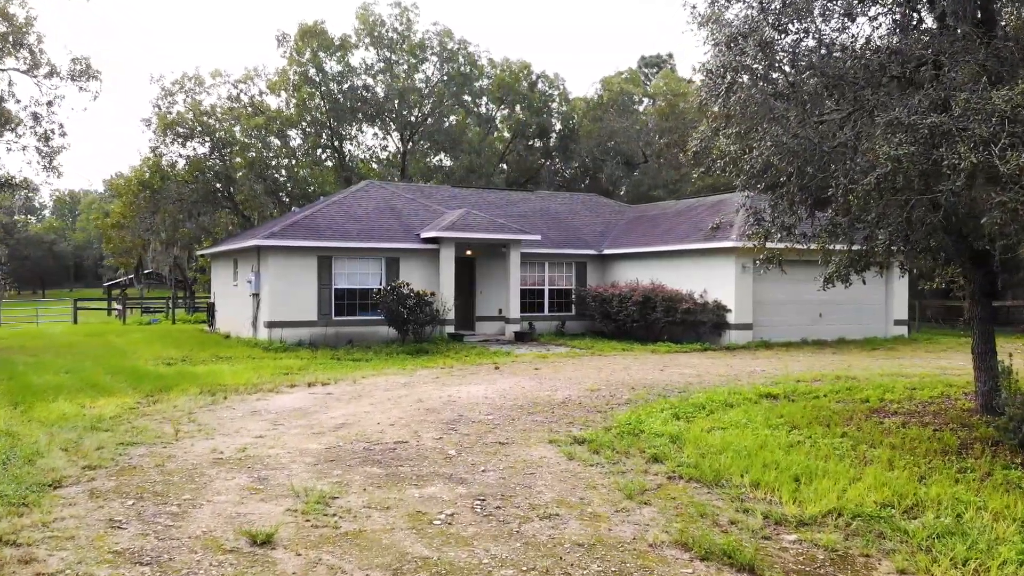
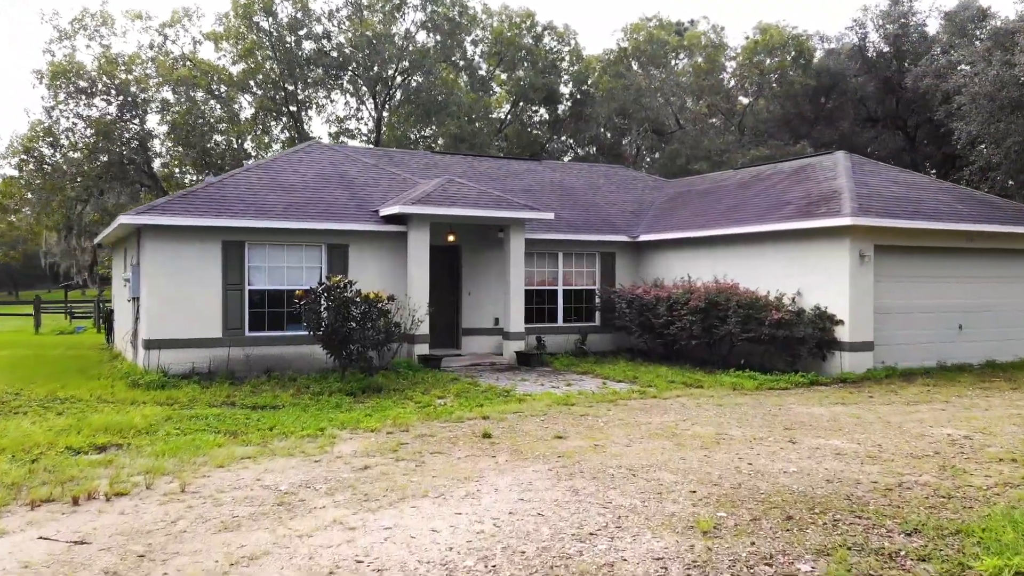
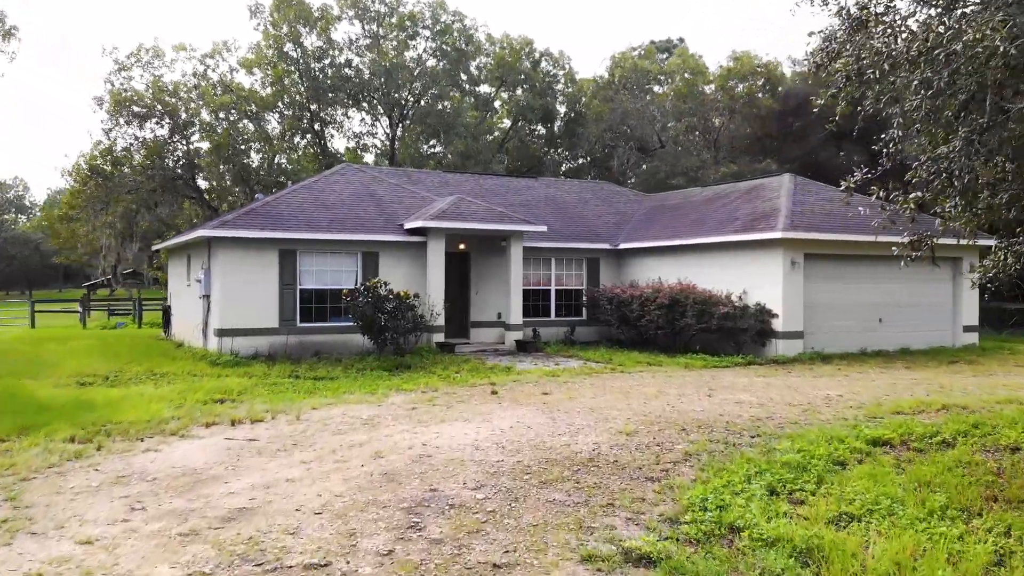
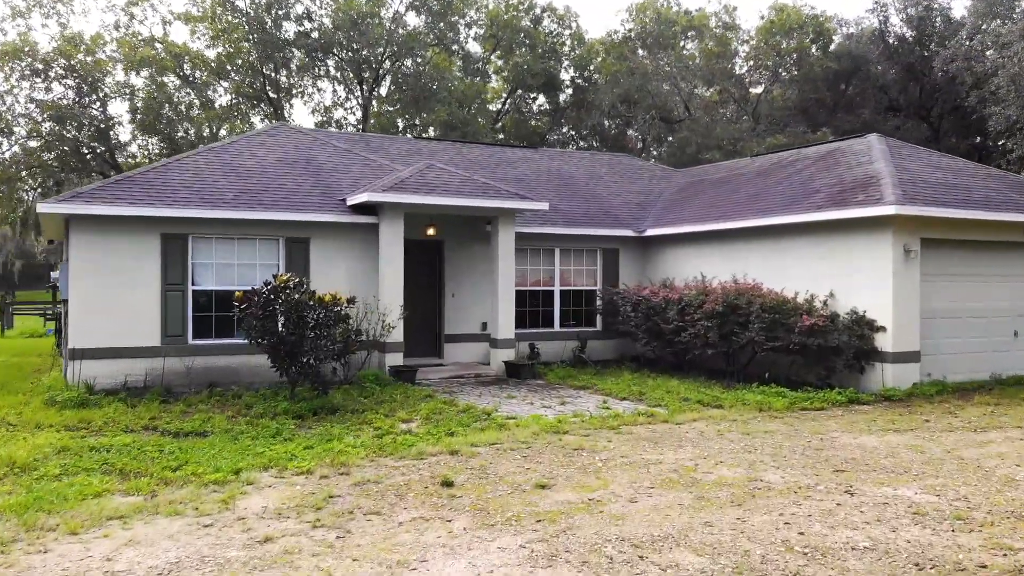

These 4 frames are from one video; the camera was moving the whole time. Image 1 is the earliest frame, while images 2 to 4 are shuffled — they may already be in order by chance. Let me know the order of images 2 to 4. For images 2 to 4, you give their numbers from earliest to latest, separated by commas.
3, 2, 4
